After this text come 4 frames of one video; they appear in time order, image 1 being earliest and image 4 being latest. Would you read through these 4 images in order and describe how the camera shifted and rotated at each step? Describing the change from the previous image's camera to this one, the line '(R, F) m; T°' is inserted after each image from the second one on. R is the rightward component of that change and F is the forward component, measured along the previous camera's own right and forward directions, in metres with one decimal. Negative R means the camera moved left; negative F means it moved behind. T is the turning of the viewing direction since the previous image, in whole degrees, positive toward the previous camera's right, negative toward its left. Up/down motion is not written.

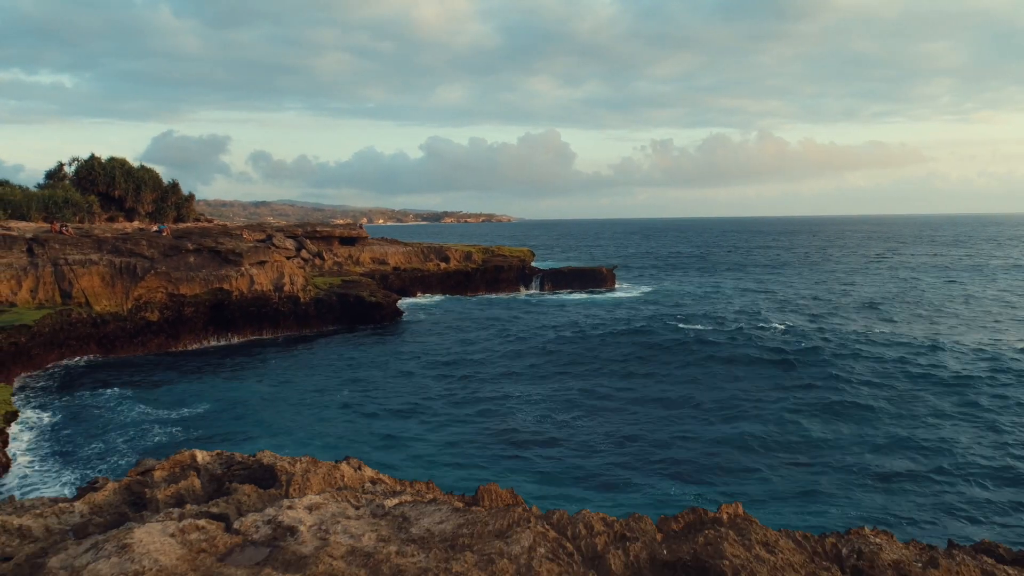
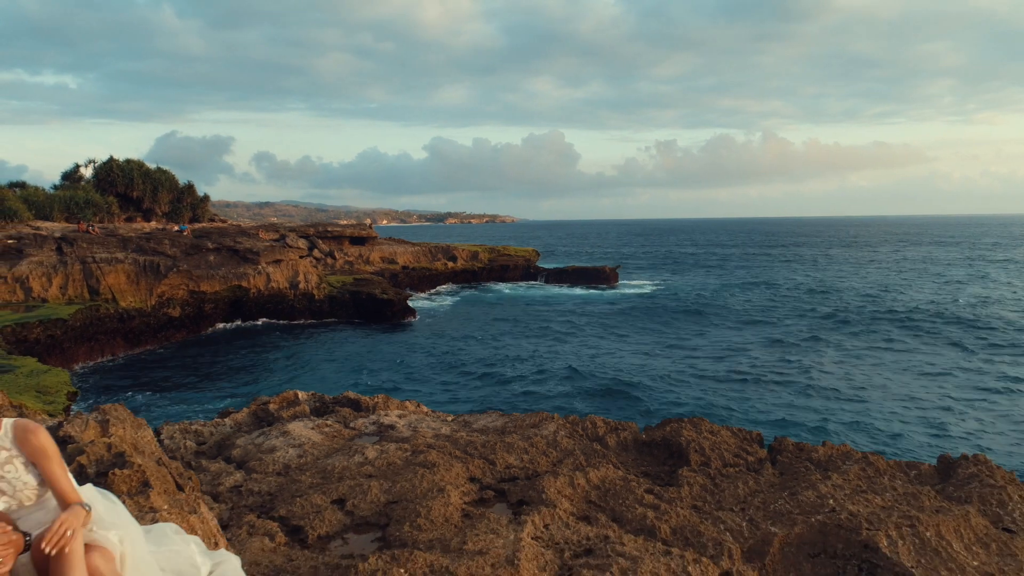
(-0.3, -2.3) m; 0°
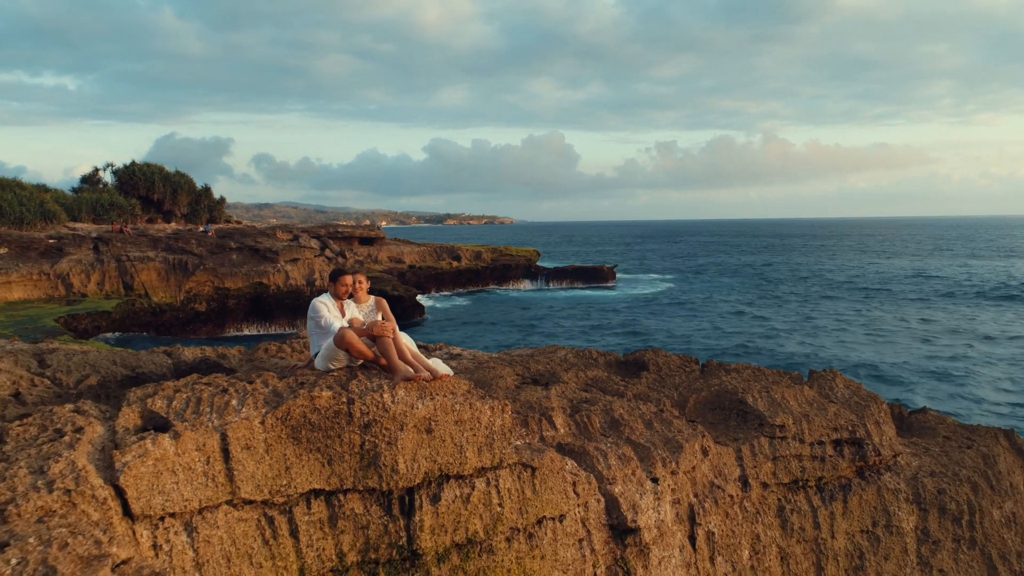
(-0.4, -3.9) m; 0°
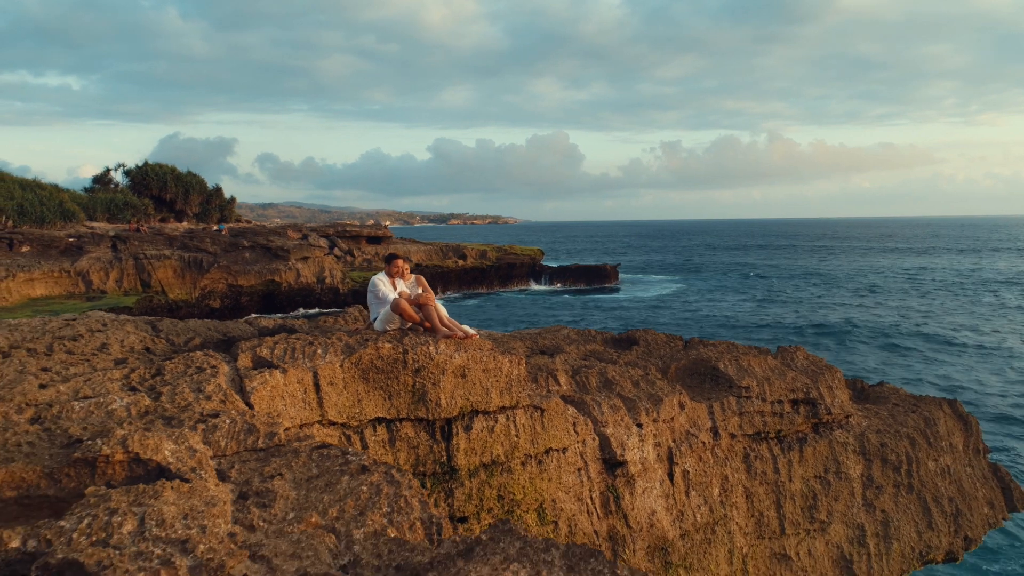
(-0.1, -1.7) m; 0°
